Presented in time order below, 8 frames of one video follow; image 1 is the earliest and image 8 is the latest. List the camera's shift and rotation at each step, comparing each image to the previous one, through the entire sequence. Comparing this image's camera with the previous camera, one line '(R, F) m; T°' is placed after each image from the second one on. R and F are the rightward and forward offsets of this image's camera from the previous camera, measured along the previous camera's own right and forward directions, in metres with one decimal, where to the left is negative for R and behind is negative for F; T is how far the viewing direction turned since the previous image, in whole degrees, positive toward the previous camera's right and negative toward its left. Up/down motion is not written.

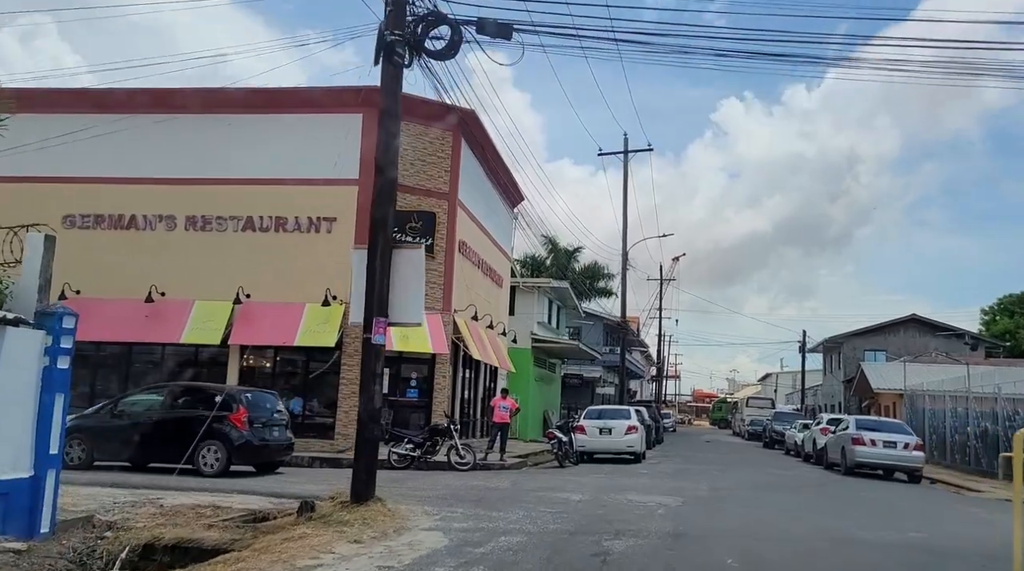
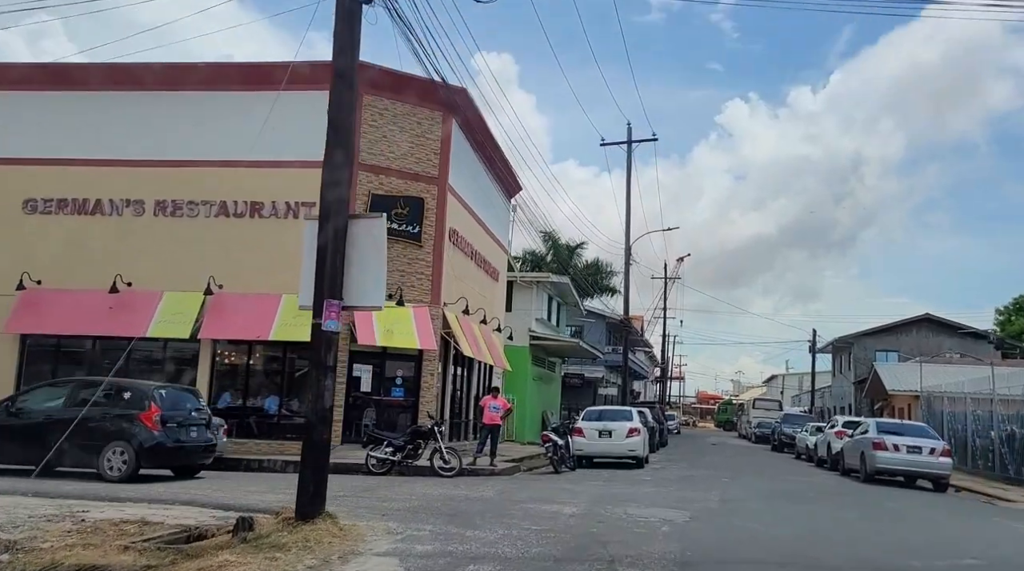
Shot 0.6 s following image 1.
(+0.3, +1.8) m; 0°
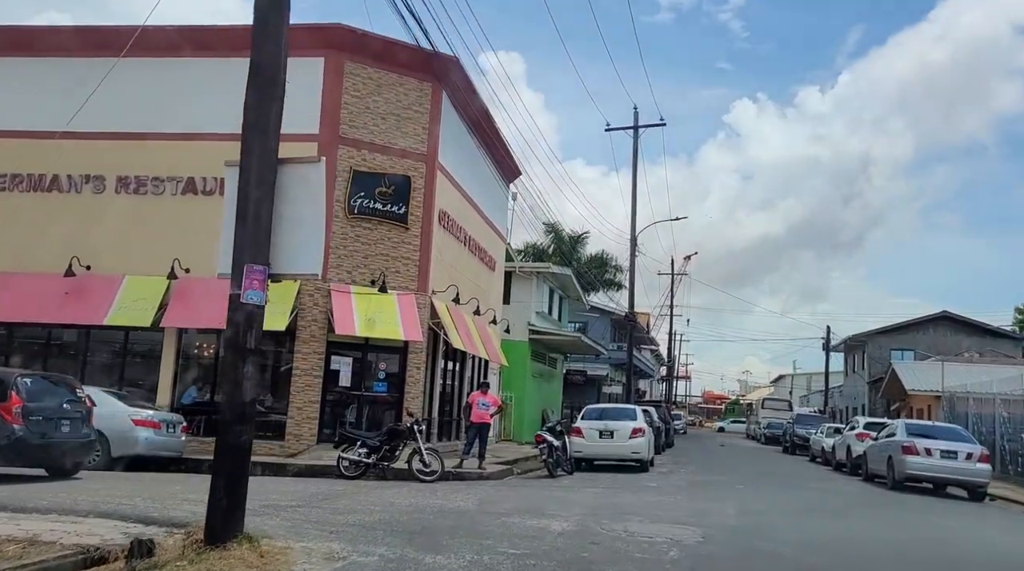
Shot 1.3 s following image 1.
(+0.3, +2.0) m; 0°
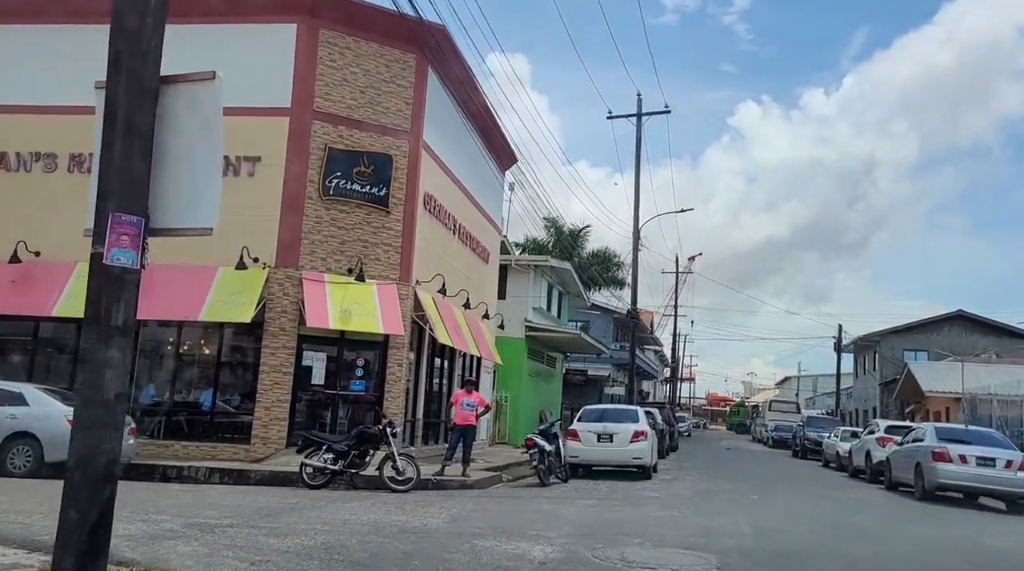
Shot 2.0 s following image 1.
(+0.3, +1.8) m; 0°
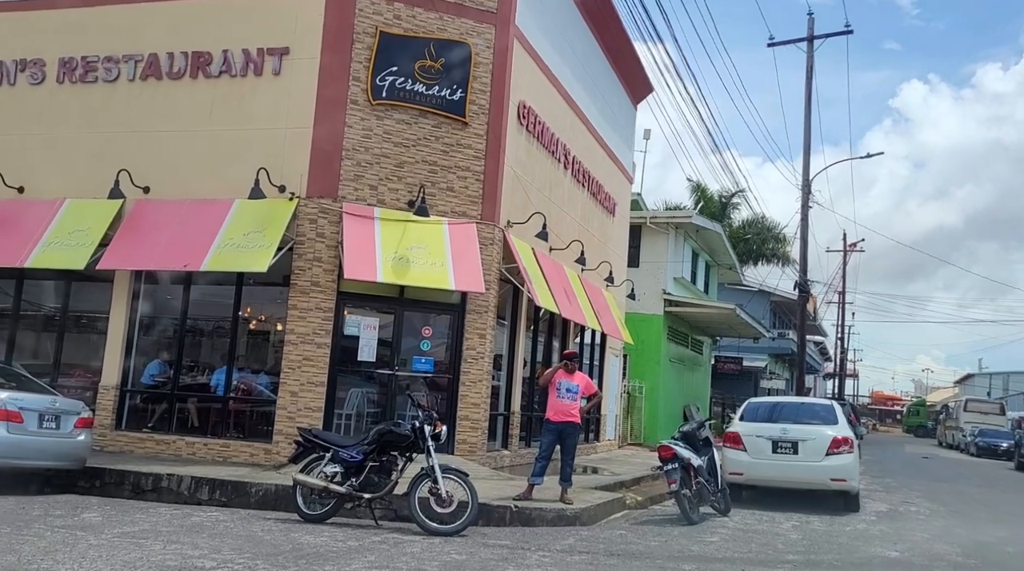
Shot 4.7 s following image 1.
(+0.2, +5.8) m; -8°
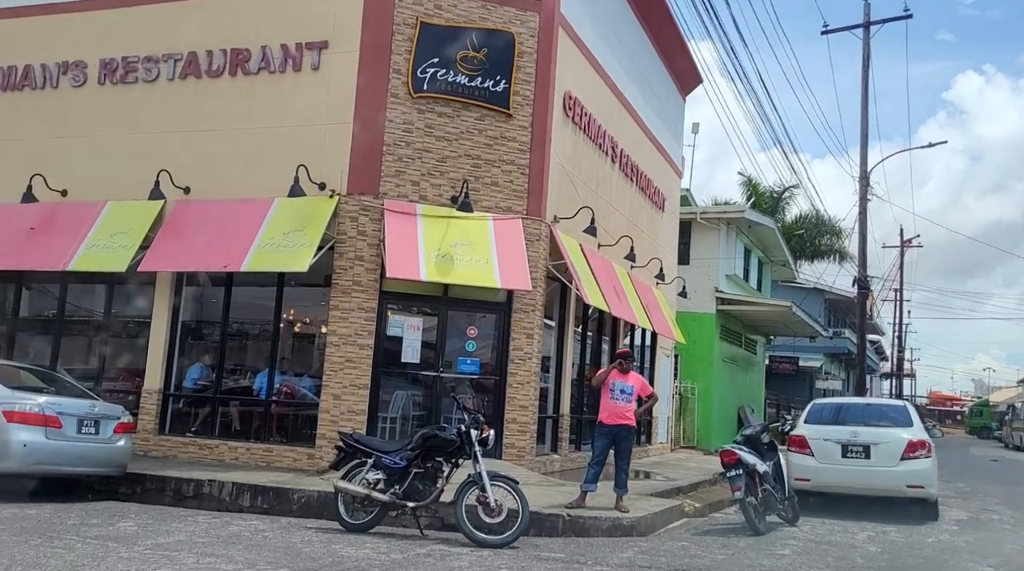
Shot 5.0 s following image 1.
(0.0, +0.5) m; -3°
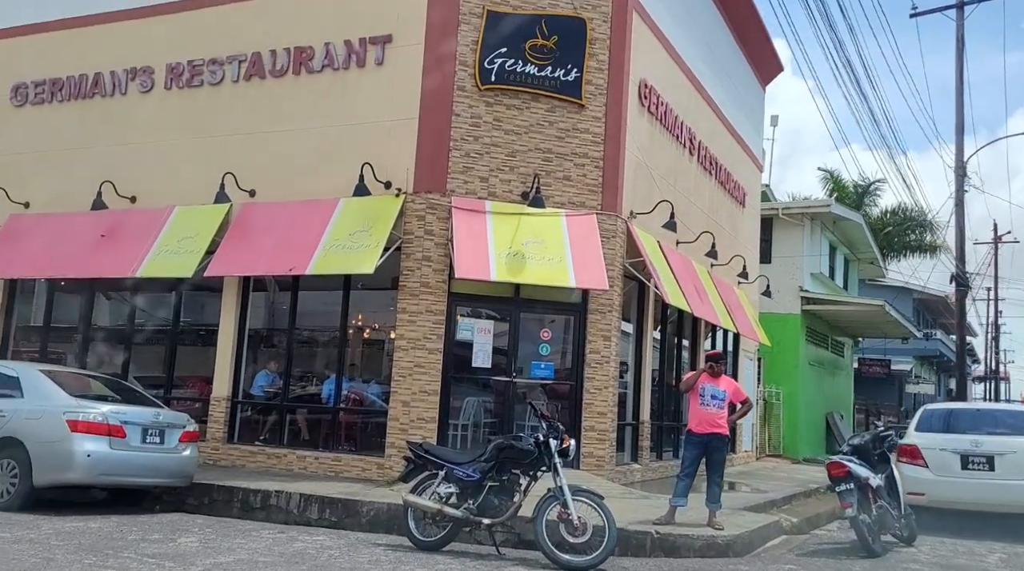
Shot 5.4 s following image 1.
(-0.1, +0.6) m; -4°
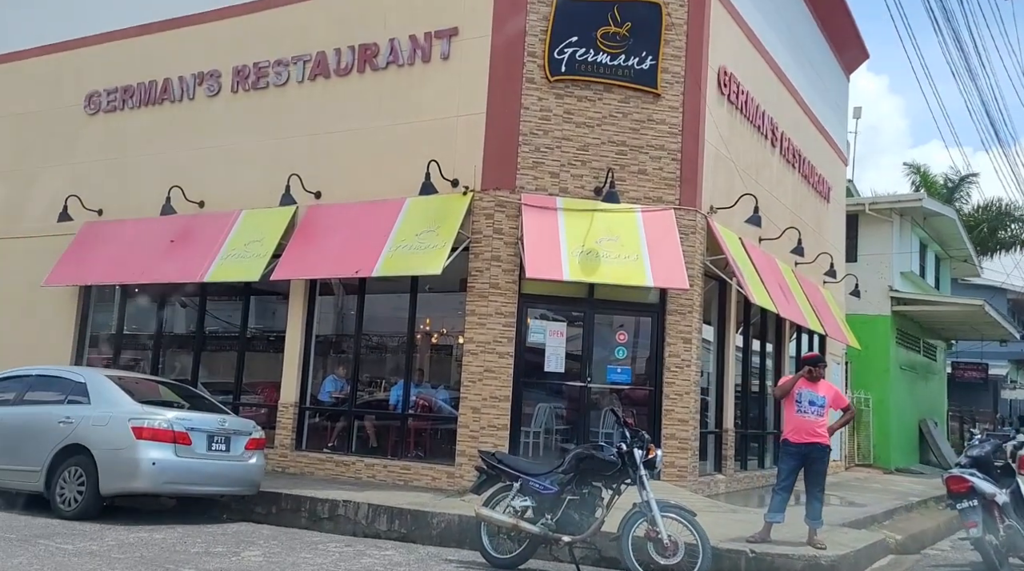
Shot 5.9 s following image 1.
(-0.1, +0.5) m; -4°
